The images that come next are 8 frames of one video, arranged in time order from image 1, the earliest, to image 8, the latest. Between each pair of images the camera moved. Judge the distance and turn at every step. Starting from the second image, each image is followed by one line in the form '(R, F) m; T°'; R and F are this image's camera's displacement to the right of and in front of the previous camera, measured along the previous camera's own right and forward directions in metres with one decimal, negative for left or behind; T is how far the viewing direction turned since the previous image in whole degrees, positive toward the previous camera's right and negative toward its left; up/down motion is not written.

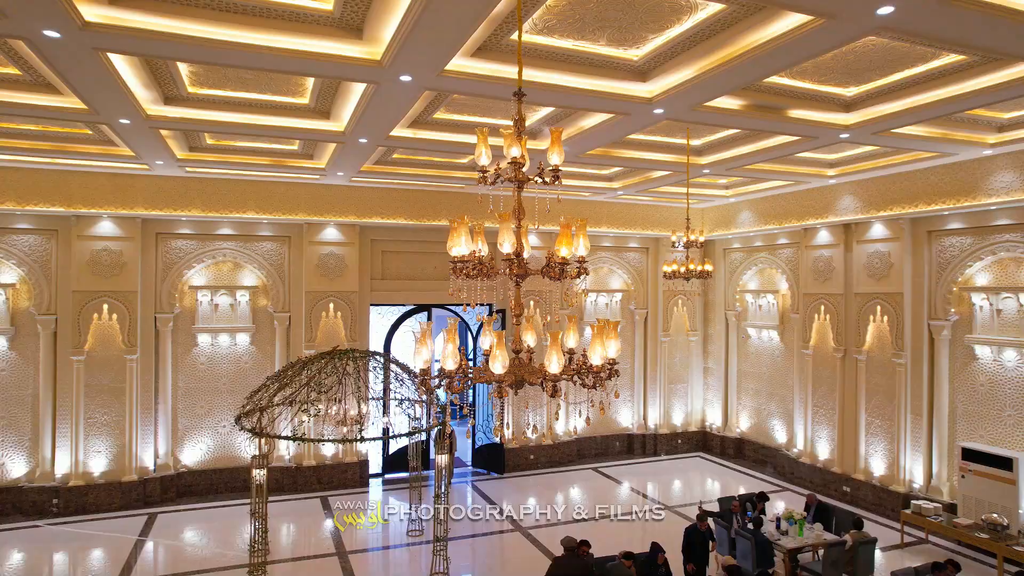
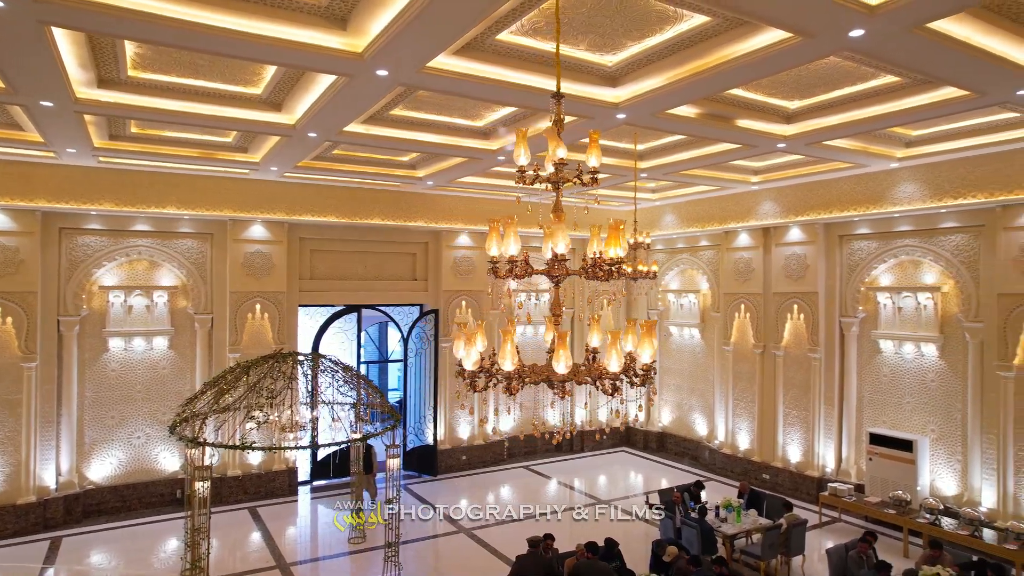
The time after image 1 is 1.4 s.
(-0.7, 0.0) m; +9°
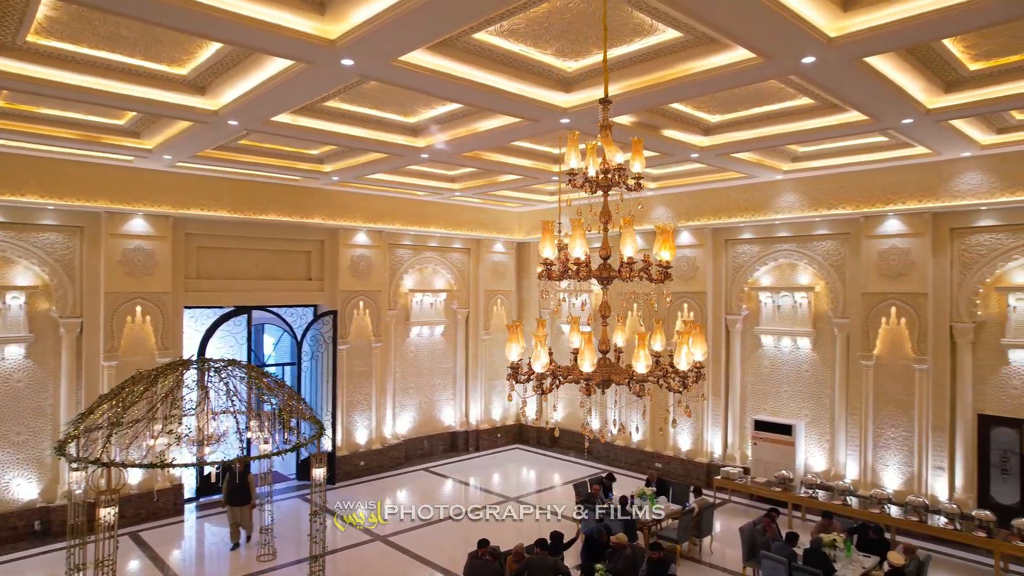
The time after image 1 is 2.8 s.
(-1.0, +0.1) m; +13°
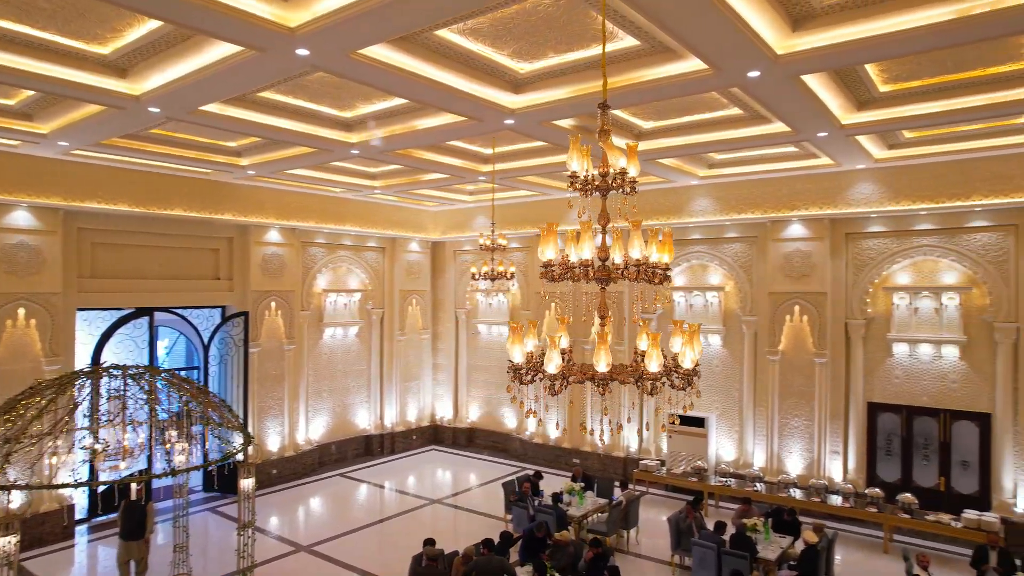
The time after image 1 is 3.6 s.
(-0.5, +0.1) m; +10°
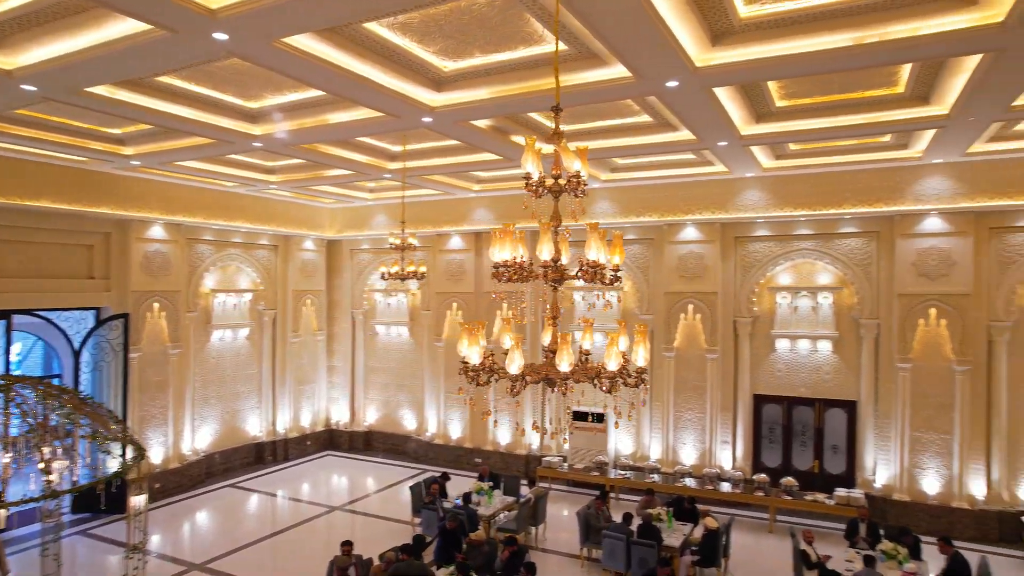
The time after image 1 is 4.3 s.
(-0.3, +0.1) m; +10°
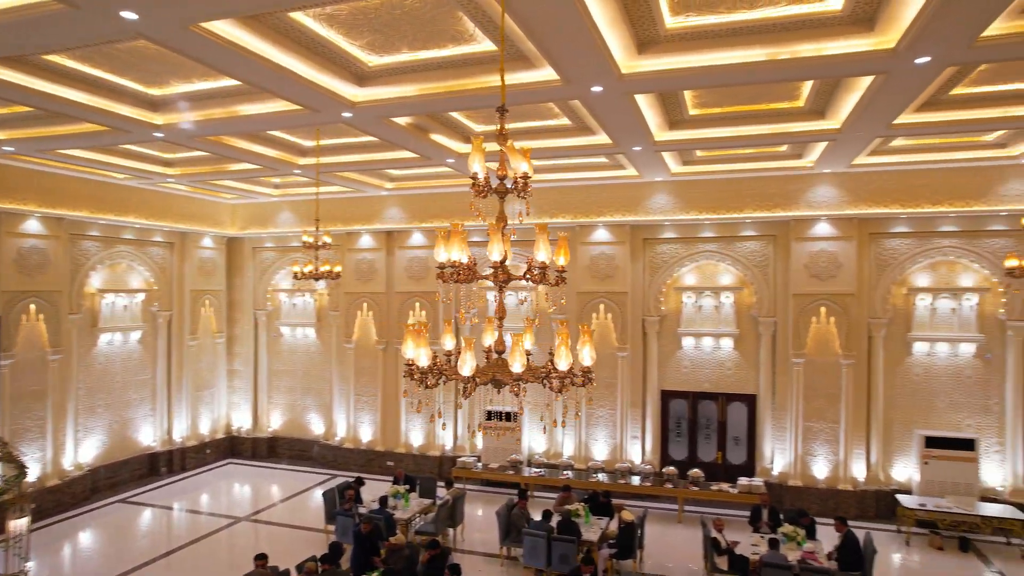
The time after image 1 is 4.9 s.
(-0.2, 0.0) m; +8°
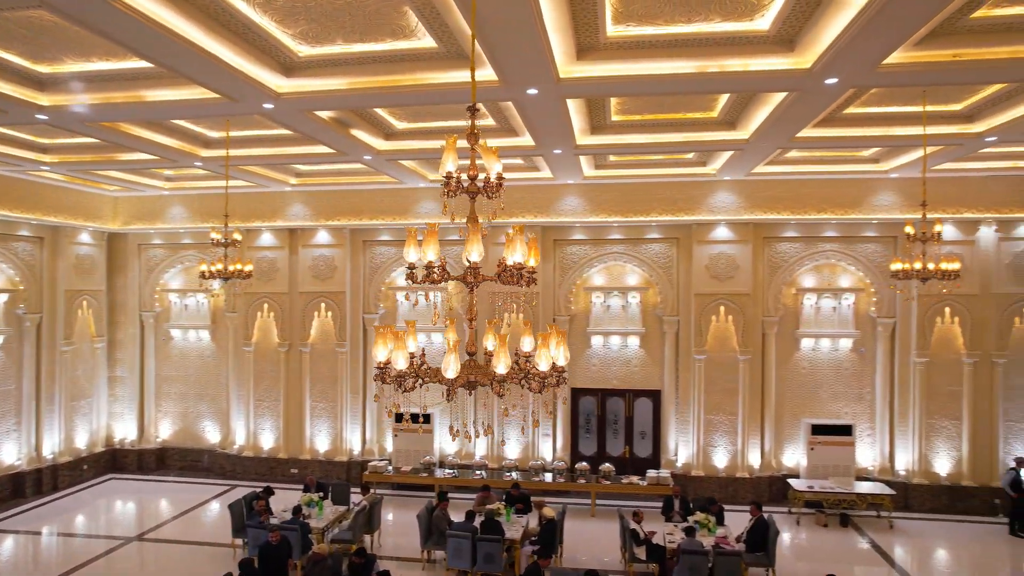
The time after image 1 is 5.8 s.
(-0.4, 0.0) m; +10°
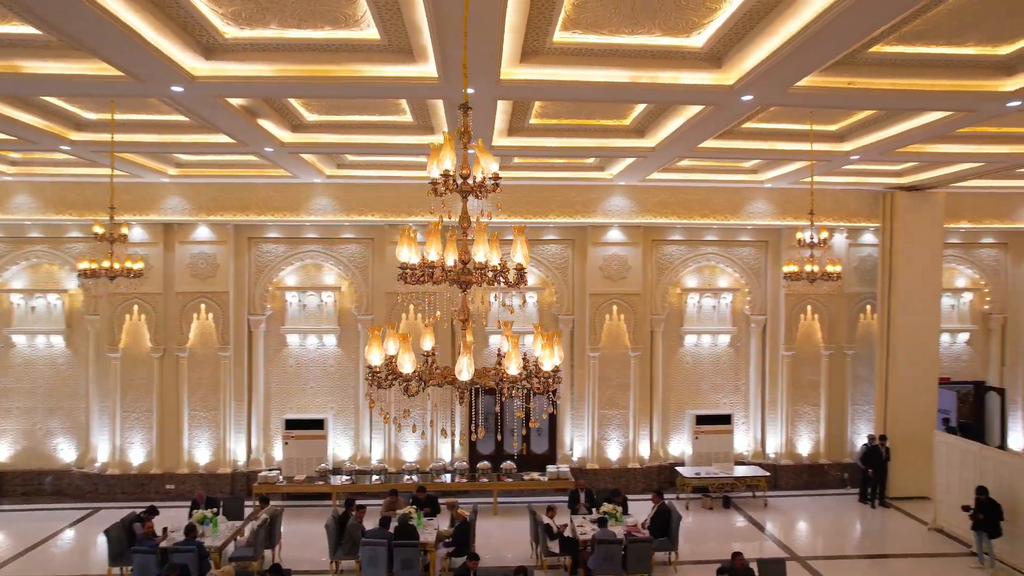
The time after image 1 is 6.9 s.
(-0.7, +0.1) m; +12°
